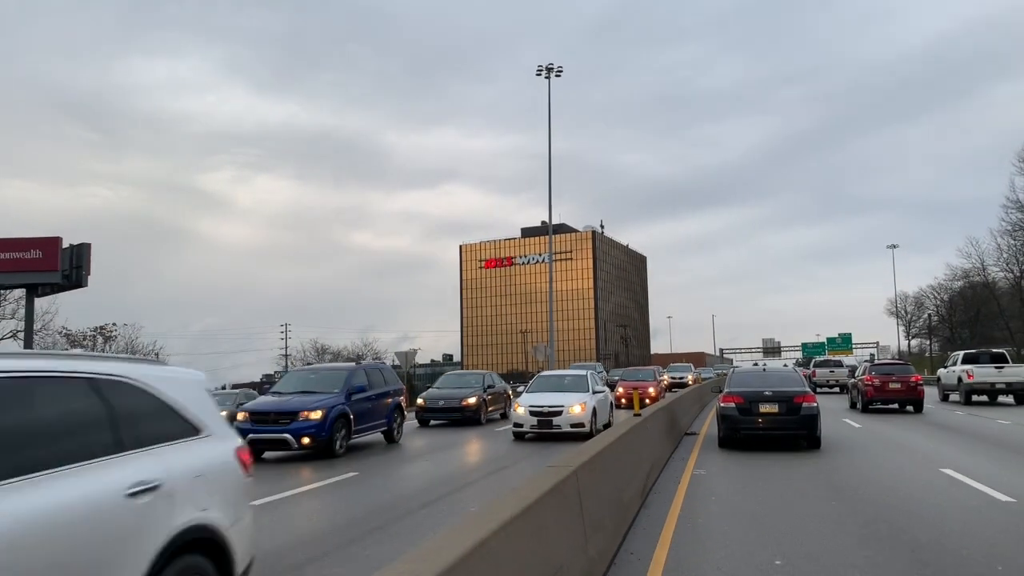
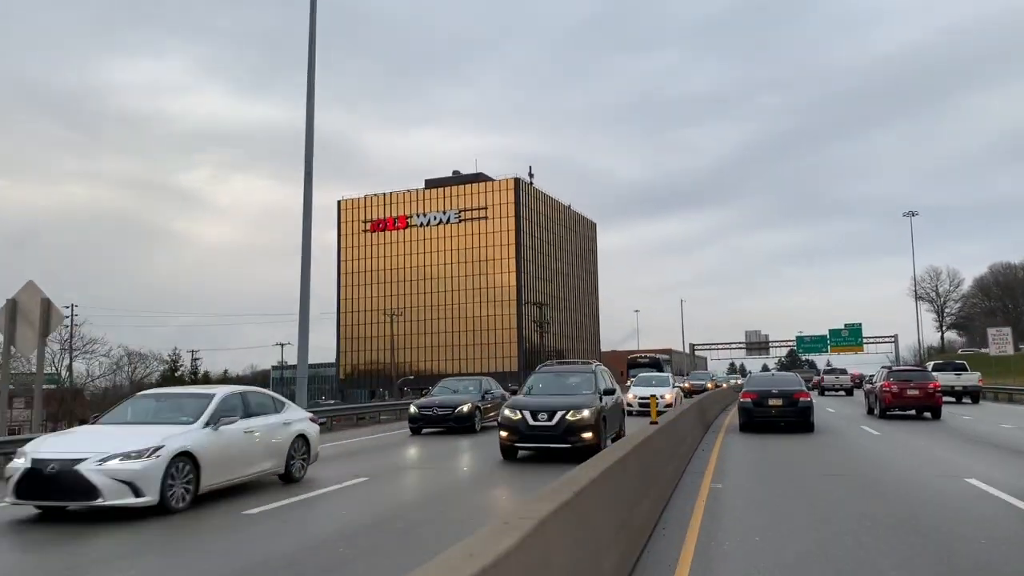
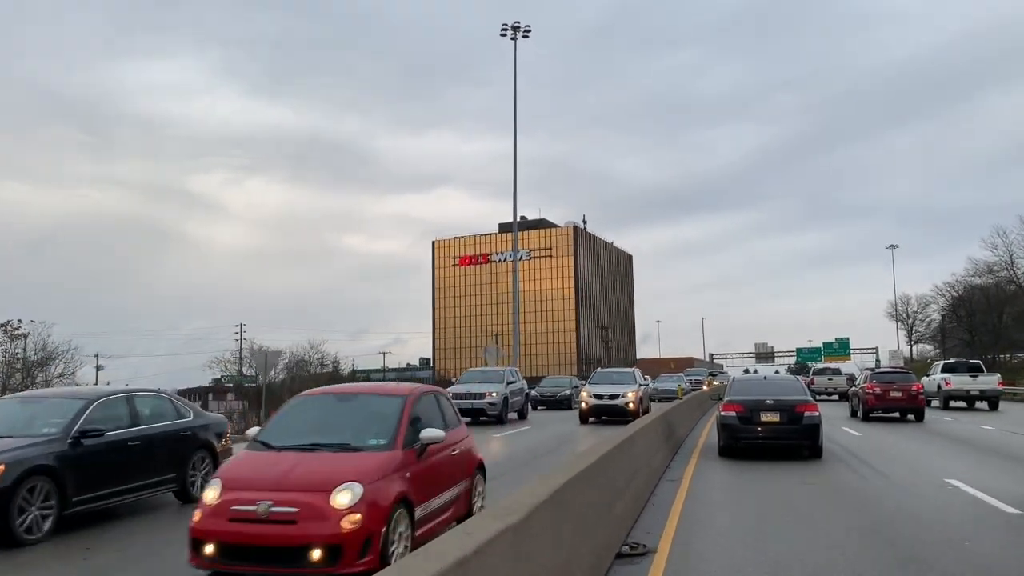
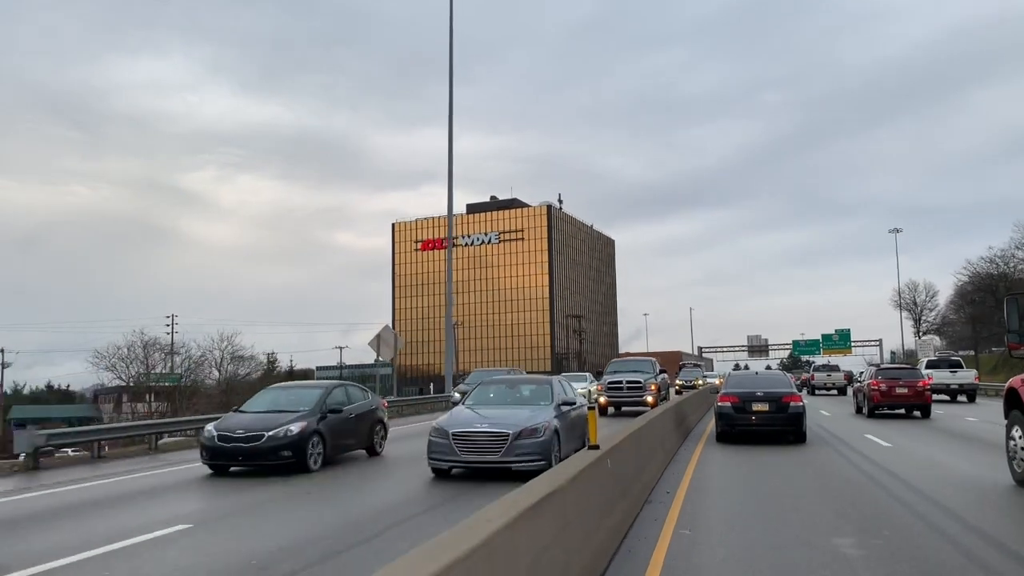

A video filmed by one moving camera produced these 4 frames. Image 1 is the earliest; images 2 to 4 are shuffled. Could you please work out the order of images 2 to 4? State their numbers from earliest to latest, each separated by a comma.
3, 4, 2
